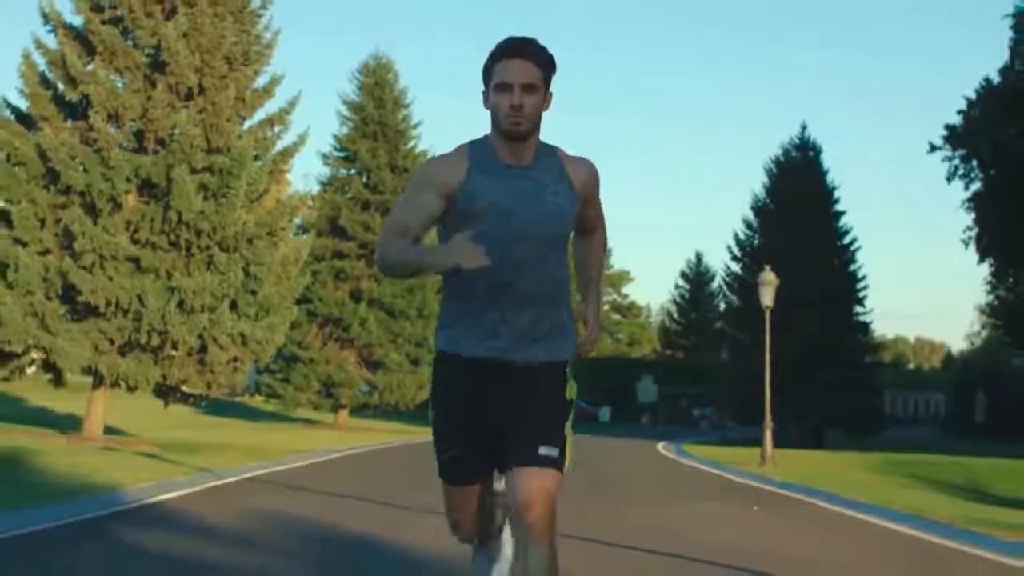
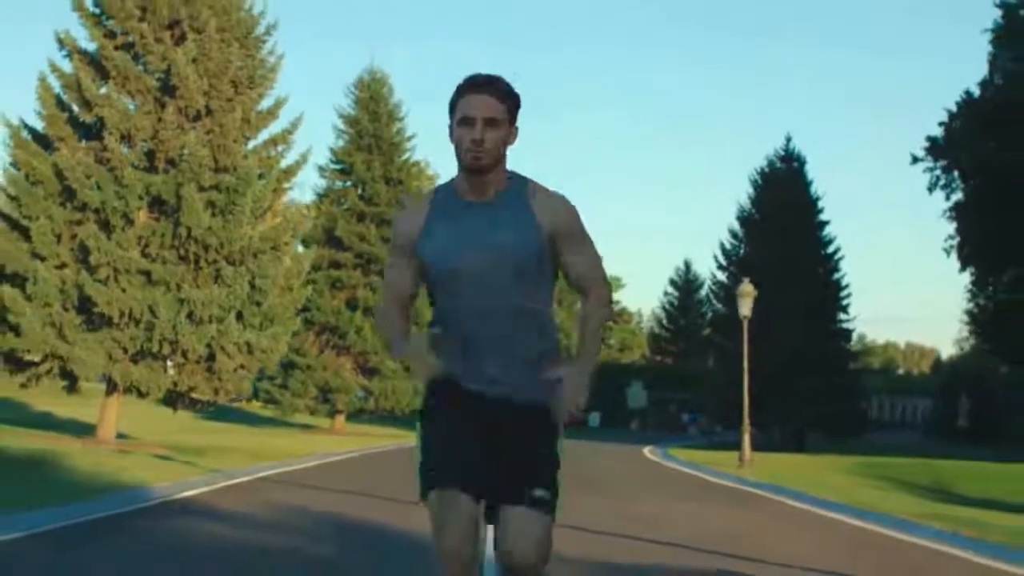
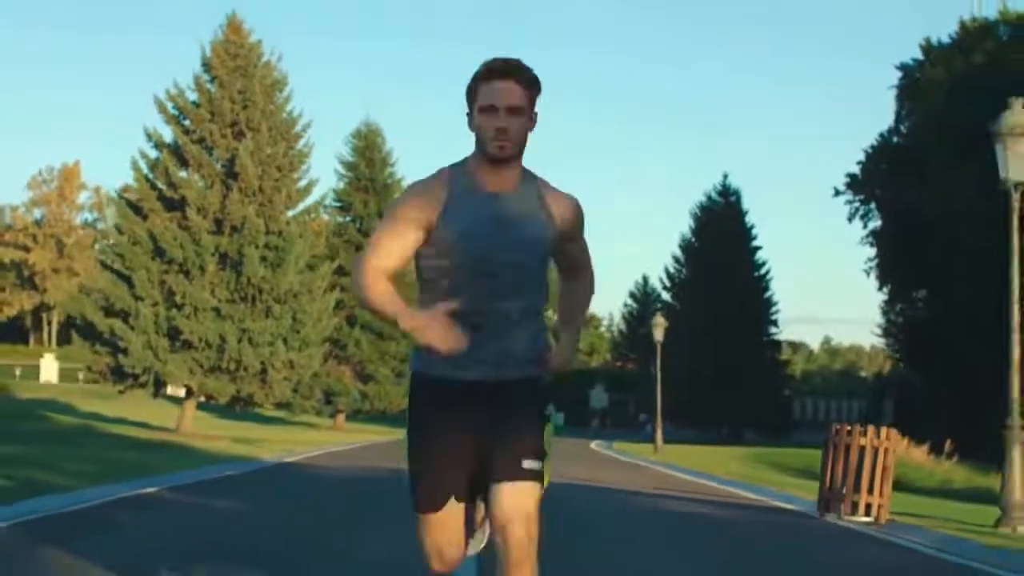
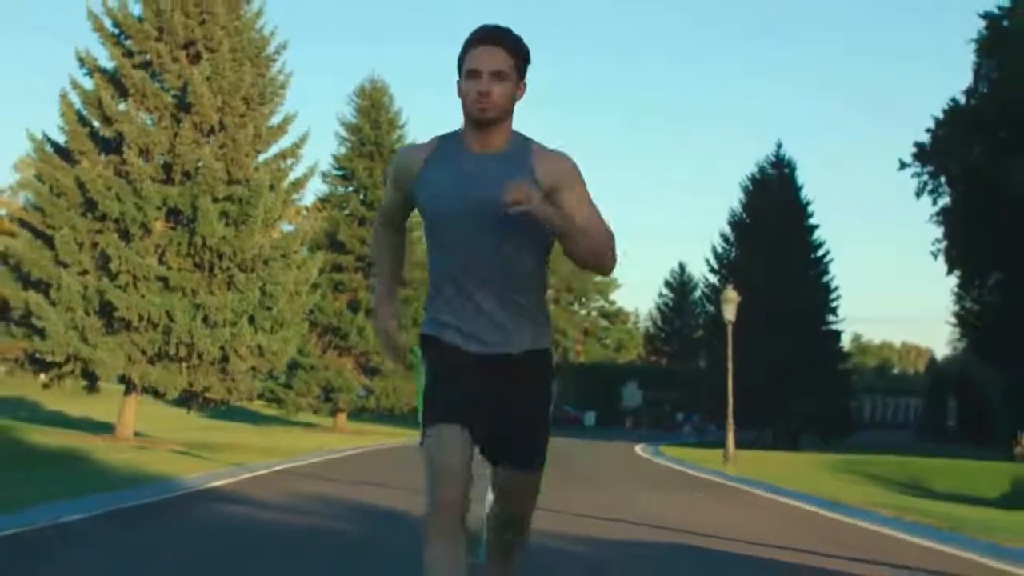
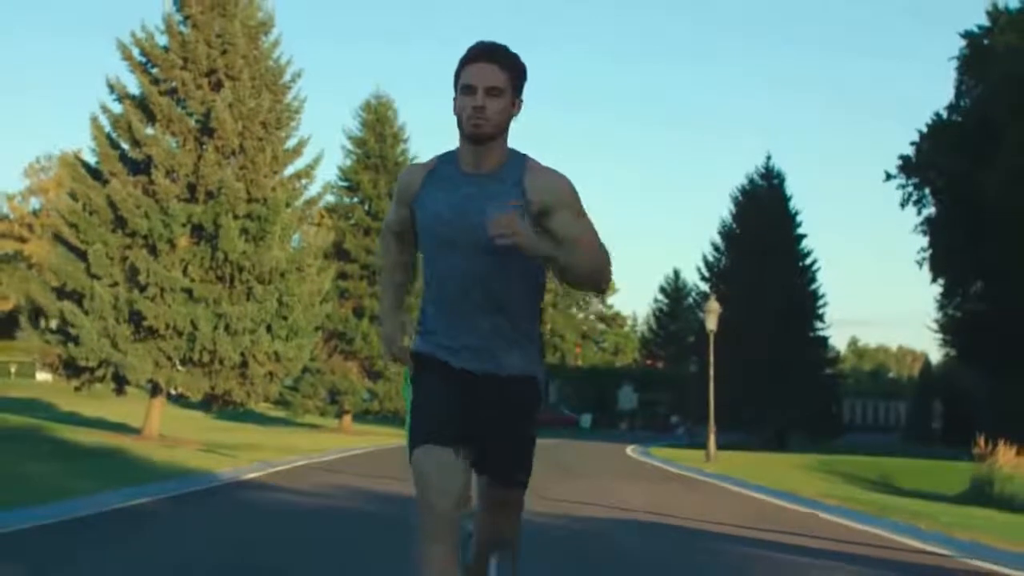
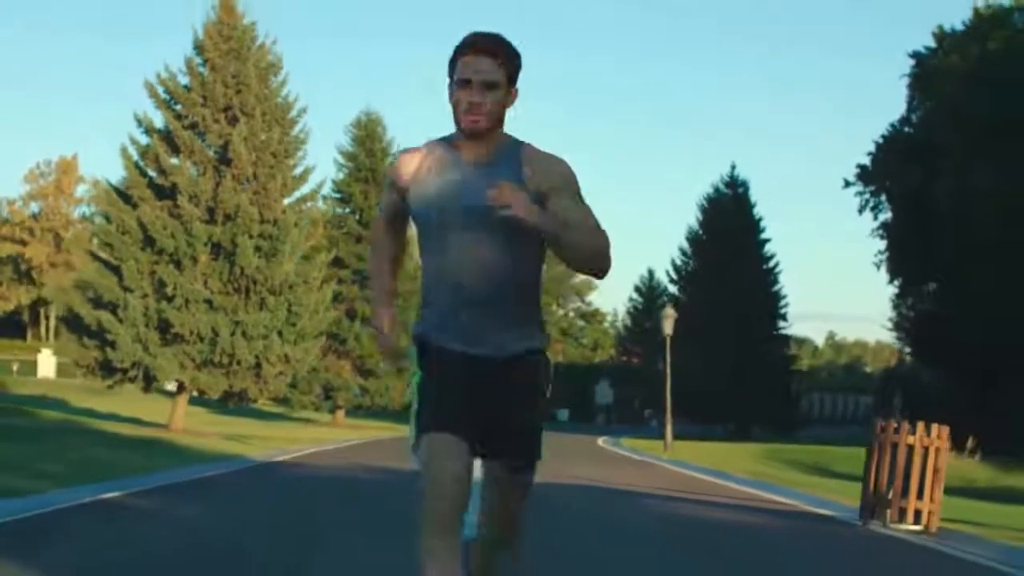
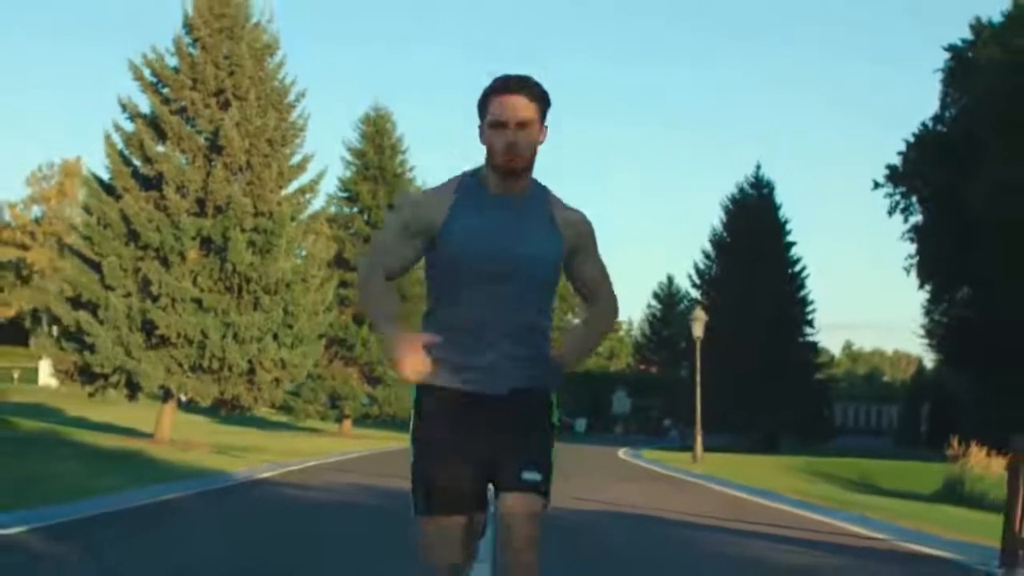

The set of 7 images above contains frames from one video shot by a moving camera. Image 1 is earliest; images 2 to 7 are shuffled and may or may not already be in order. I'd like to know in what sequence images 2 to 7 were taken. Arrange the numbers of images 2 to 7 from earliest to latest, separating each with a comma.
2, 4, 5, 7, 6, 3
